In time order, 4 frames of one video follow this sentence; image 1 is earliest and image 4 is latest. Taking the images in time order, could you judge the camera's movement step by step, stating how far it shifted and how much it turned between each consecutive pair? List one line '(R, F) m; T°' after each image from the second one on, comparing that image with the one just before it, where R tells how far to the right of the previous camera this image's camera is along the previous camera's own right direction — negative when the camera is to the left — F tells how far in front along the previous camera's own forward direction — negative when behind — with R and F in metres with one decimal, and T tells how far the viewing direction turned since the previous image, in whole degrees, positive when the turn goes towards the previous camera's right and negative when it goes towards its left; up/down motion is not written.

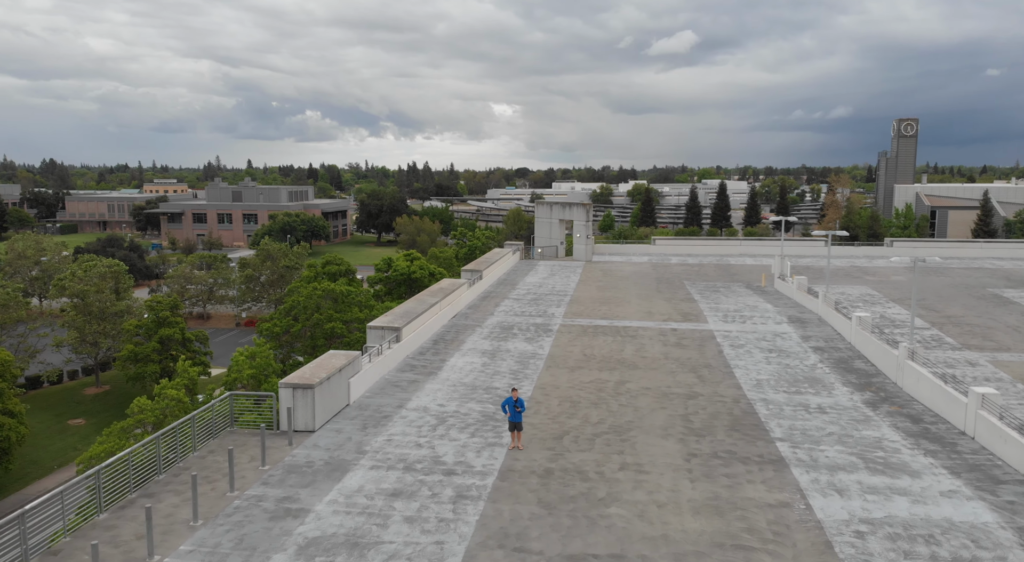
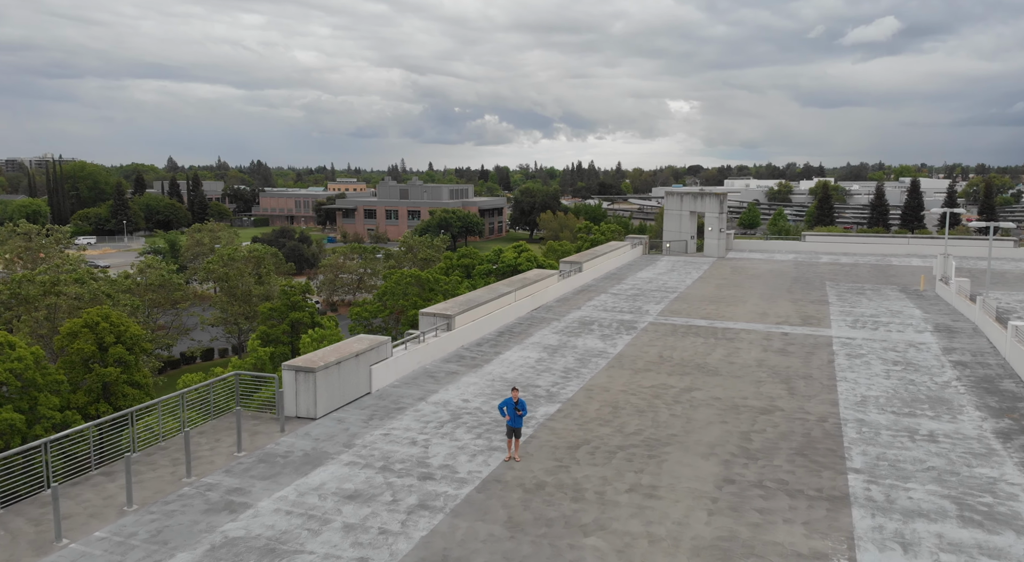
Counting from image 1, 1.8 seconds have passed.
(+2.1, +1.8) m; -12°
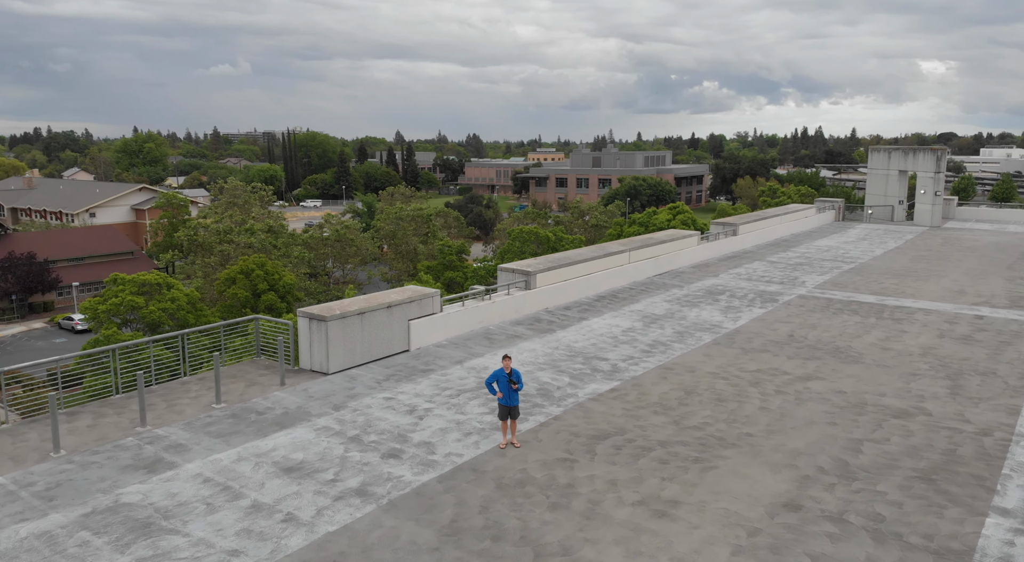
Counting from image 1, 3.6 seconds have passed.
(+2.1, +2.5) m; -15°
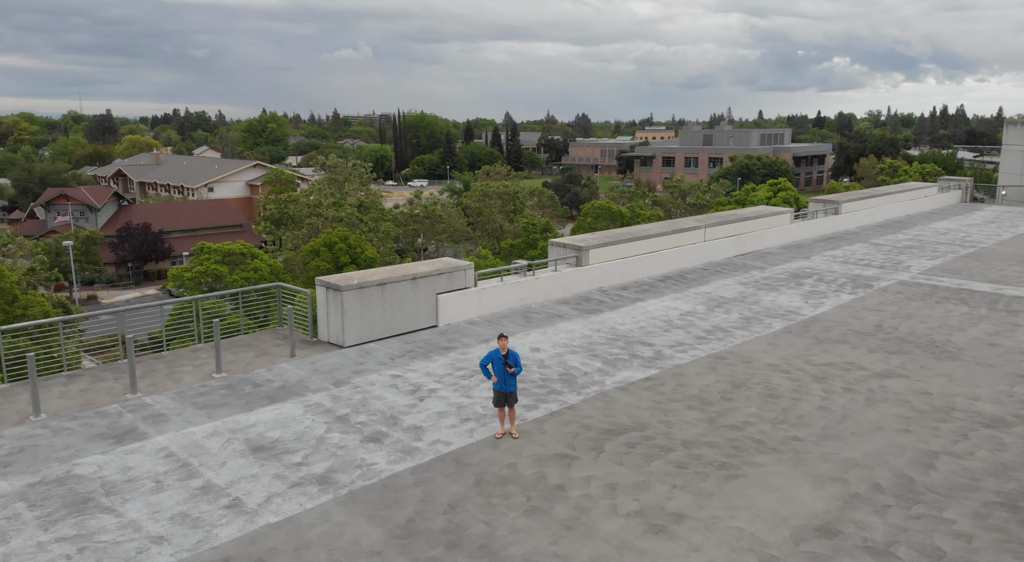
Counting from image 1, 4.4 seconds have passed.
(+1.0, +1.0) m; -8°
